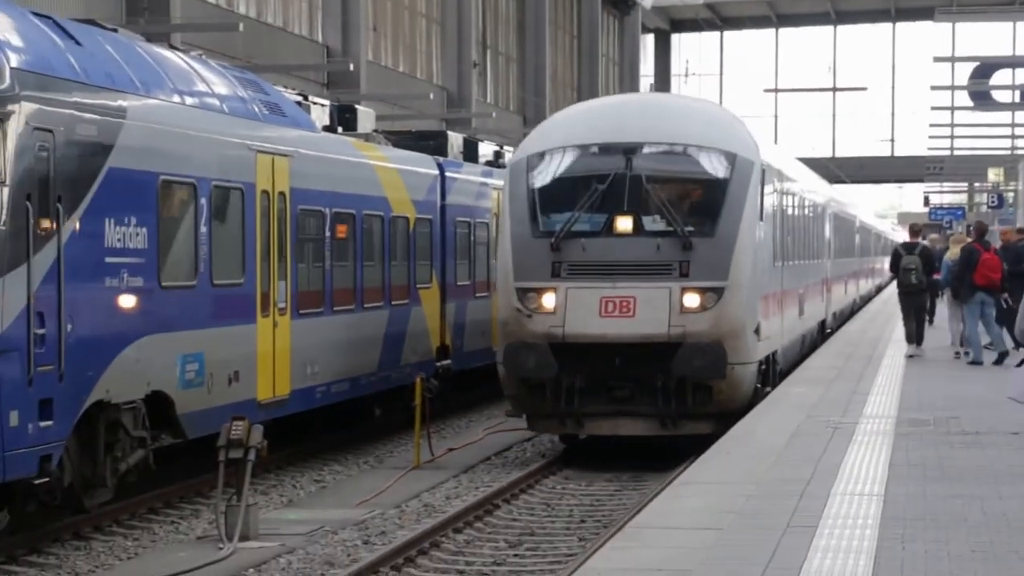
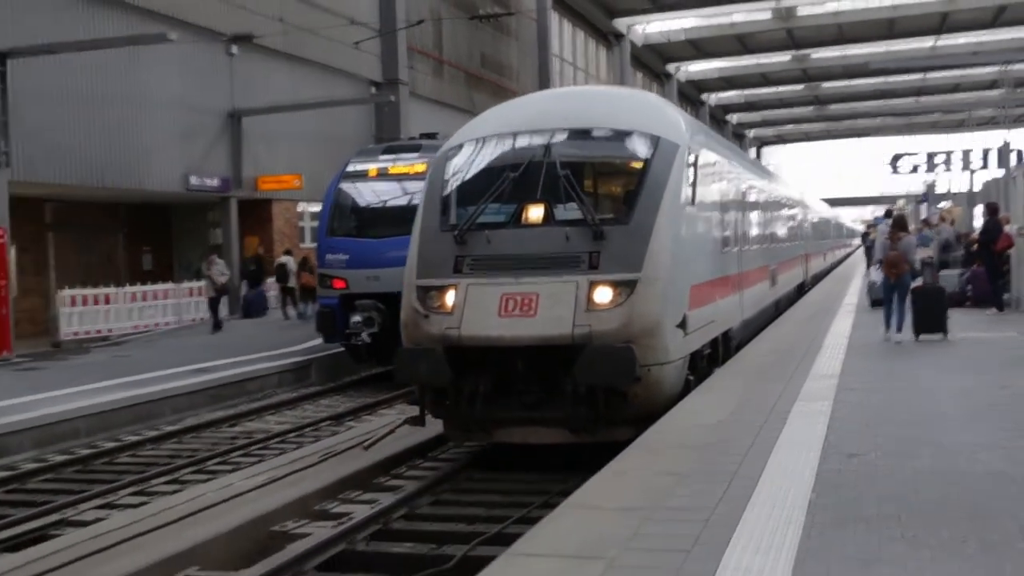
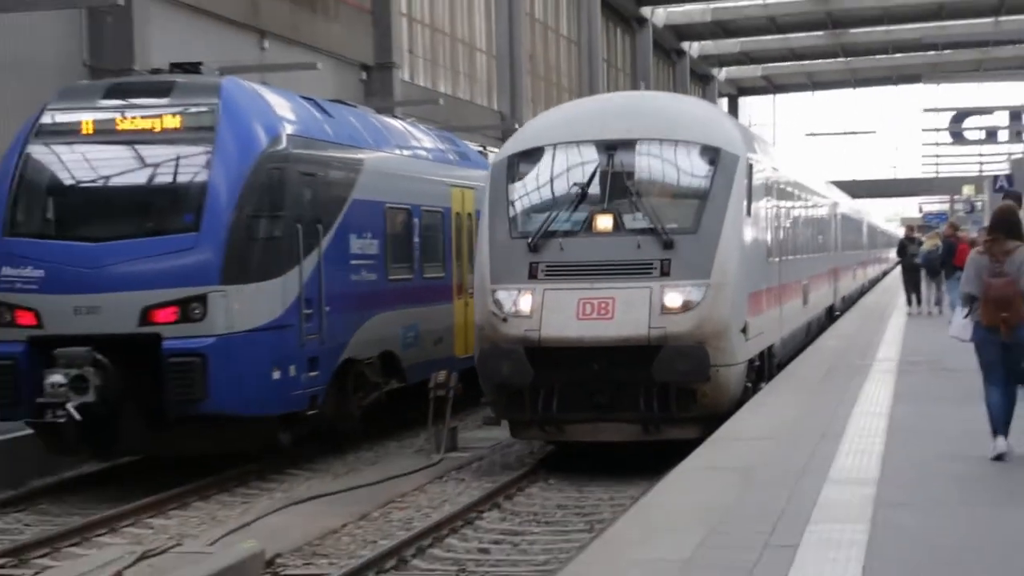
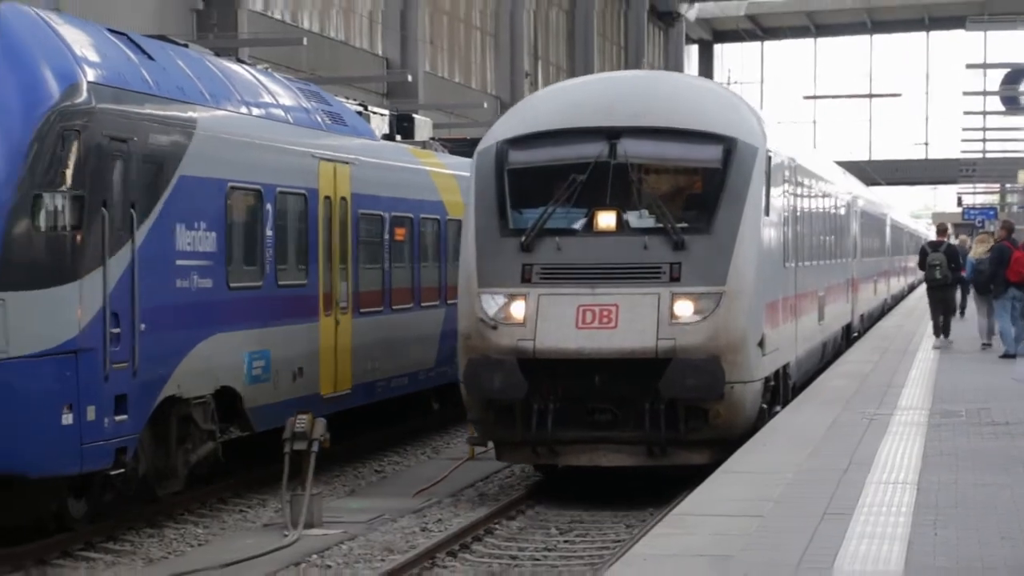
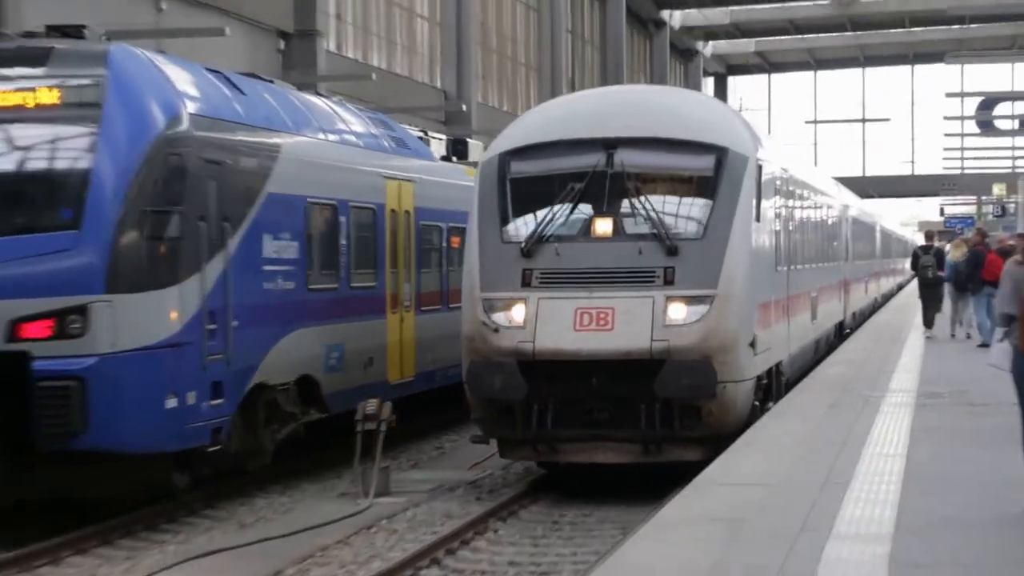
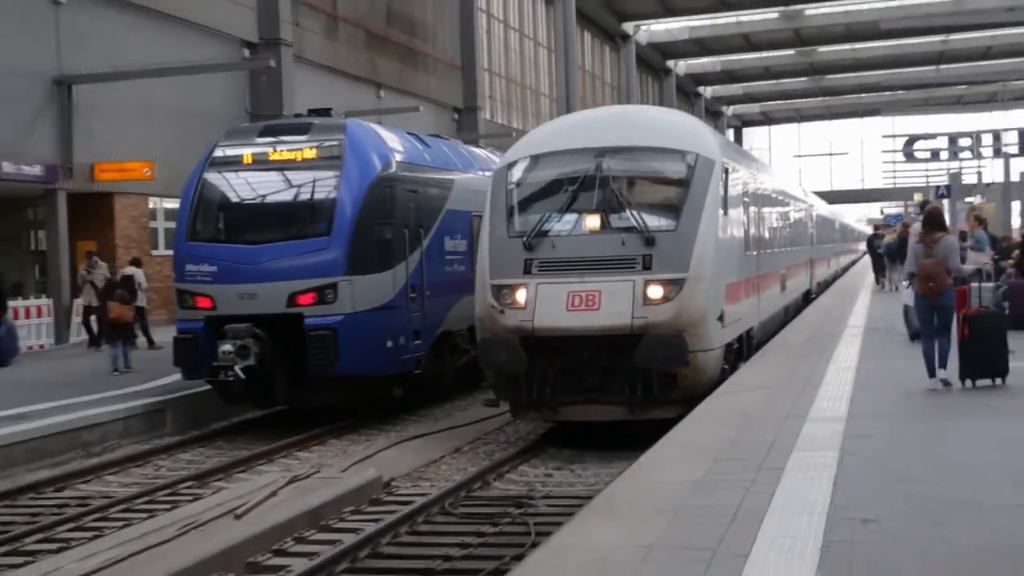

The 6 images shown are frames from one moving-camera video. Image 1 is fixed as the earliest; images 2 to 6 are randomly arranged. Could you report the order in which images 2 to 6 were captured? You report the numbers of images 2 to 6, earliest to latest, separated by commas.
4, 5, 3, 6, 2
